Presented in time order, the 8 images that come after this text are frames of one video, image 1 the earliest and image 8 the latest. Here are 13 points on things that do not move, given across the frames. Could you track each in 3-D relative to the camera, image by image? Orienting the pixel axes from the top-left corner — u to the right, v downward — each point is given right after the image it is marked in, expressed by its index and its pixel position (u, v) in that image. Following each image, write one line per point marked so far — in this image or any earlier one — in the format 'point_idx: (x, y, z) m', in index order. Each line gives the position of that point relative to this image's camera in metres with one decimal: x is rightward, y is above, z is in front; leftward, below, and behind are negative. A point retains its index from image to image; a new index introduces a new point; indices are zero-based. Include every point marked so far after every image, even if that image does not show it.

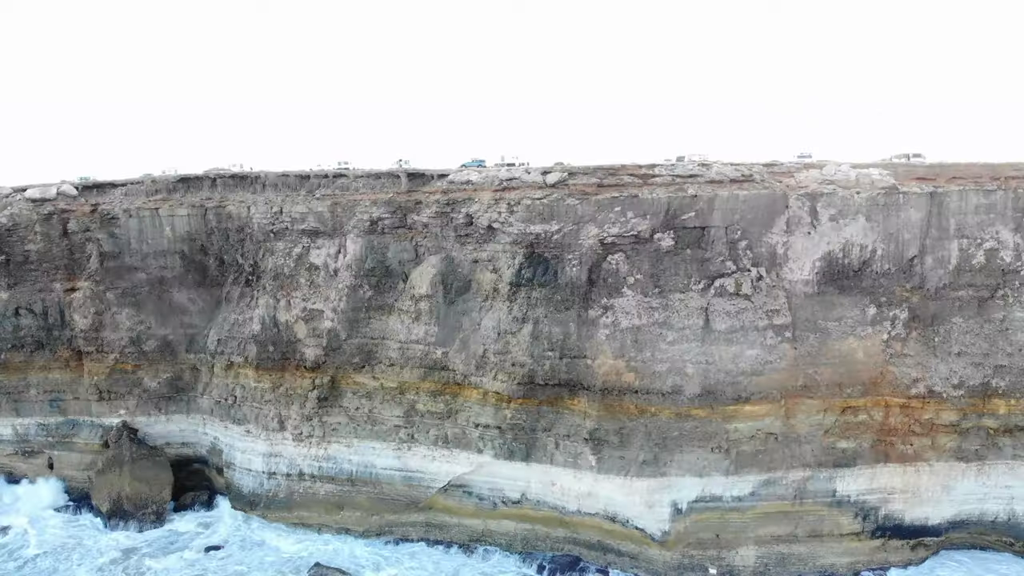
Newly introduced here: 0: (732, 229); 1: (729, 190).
0: (+7.1, +1.9, +19.1) m
1: (+7.0, +3.2, +19.0) m
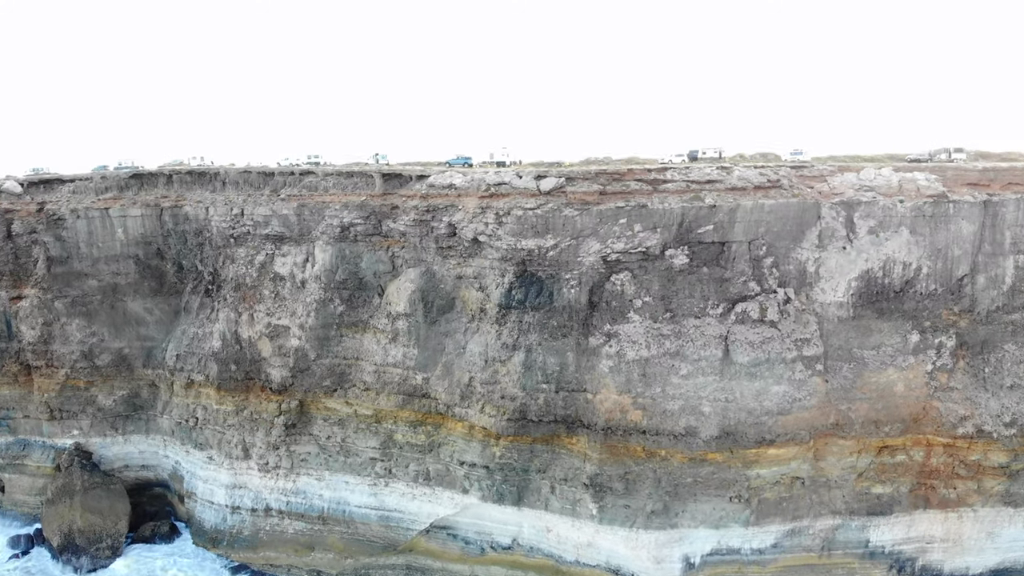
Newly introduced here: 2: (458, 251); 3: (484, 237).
0: (+6.8, +1.2, +16.5) m
1: (+6.6, +2.5, +16.3) m
2: (-1.7, +1.1, +18.3) m
3: (-0.8, +1.5, +17.4) m
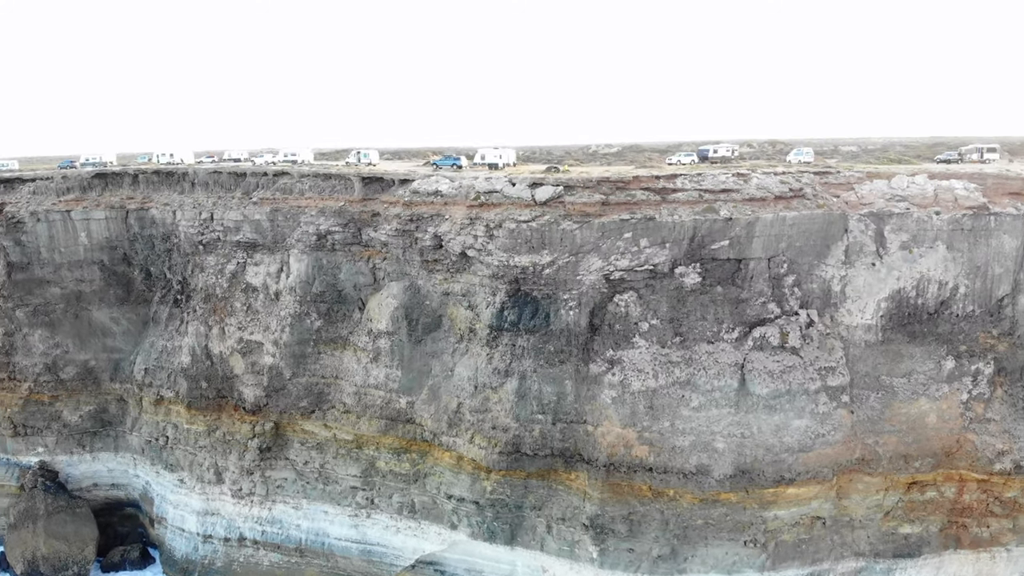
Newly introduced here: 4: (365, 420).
0: (+6.6, +0.7, +14.7) m
1: (+6.4, +1.9, +14.6) m
2: (-1.9, +0.6, +16.6) m
3: (-1.0, +1.0, +15.6) m
4: (-4.6, -4.1, +18.6) m
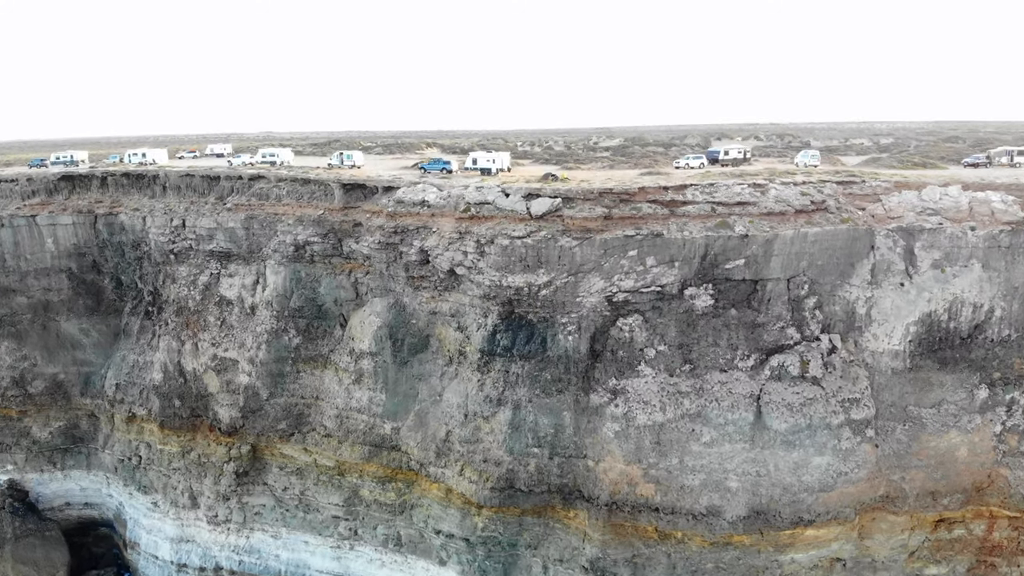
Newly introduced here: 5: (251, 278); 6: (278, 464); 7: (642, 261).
0: (+6.4, +0.1, +13.4) m
1: (+6.3, +1.4, +13.2) m
2: (-2.1, +0.1, +15.2) m
3: (-1.2, +0.5, +14.2) m
4: (-4.8, -4.6, +17.3) m
5: (-8.2, +0.3, +18.7) m
6: (-7.4, -5.6, +18.8) m
7: (+2.9, +0.6, +13.2) m
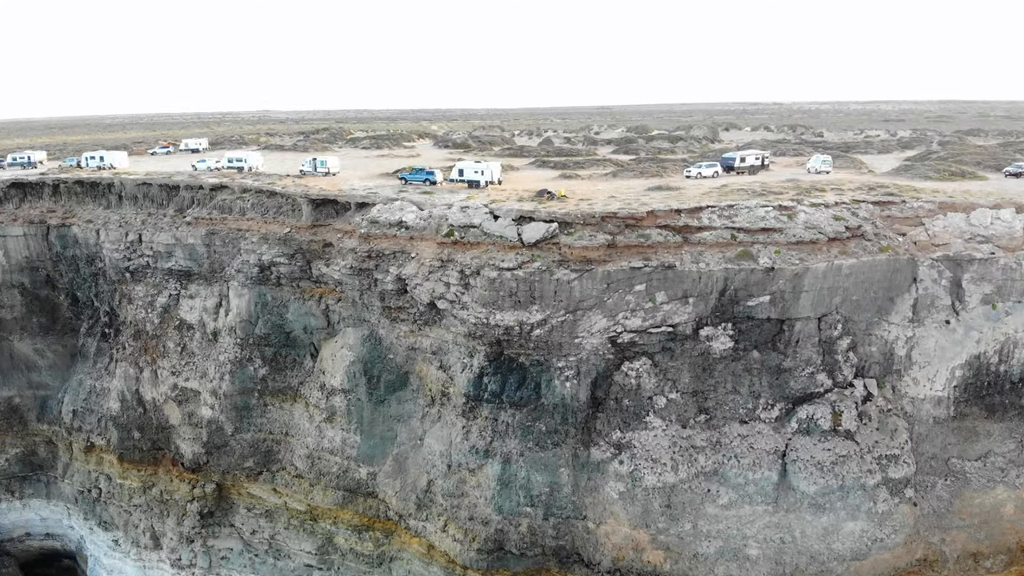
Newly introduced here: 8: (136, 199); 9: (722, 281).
0: (+6.2, -0.6, +11.6) m
1: (+6.1, +0.6, +11.4) m
2: (-2.3, -0.6, +13.4) m
3: (-1.4, -0.3, +12.4) m
4: (-5.1, -5.3, +15.6) m
5: (-8.4, -0.4, +16.8) m
6: (-7.7, -6.3, +17.1) m
7: (+2.7, -0.2, +11.4) m
8: (-12.0, +2.9, +19.0) m
9: (+4.0, +0.1, +11.3) m
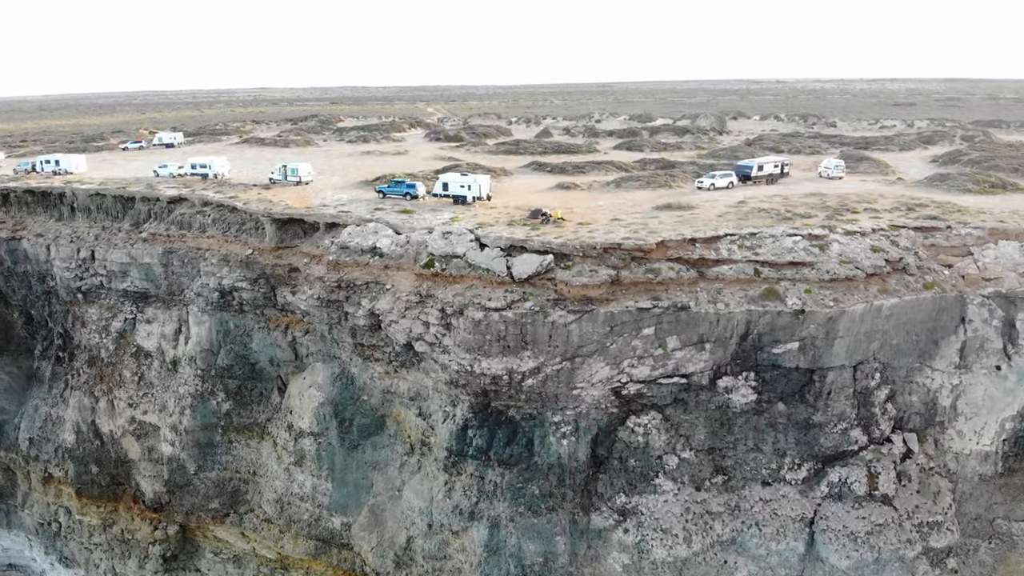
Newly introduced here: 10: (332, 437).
0: (+6.0, -1.4, +10.1) m
1: (+5.9, -0.1, +9.9) m
2: (-2.5, -1.3, +11.8) m
3: (-1.6, -1.0, +10.8) m
4: (-5.3, -5.9, +14.1) m
5: (-8.7, -1.0, +15.2) m
6: (-7.9, -6.9, +15.6) m
7: (+2.5, -0.9, +9.9) m
8: (-12.3, +2.3, +17.3) m
9: (+3.8, -0.6, +9.7) m
10: (-3.8, -3.2, +12.8) m
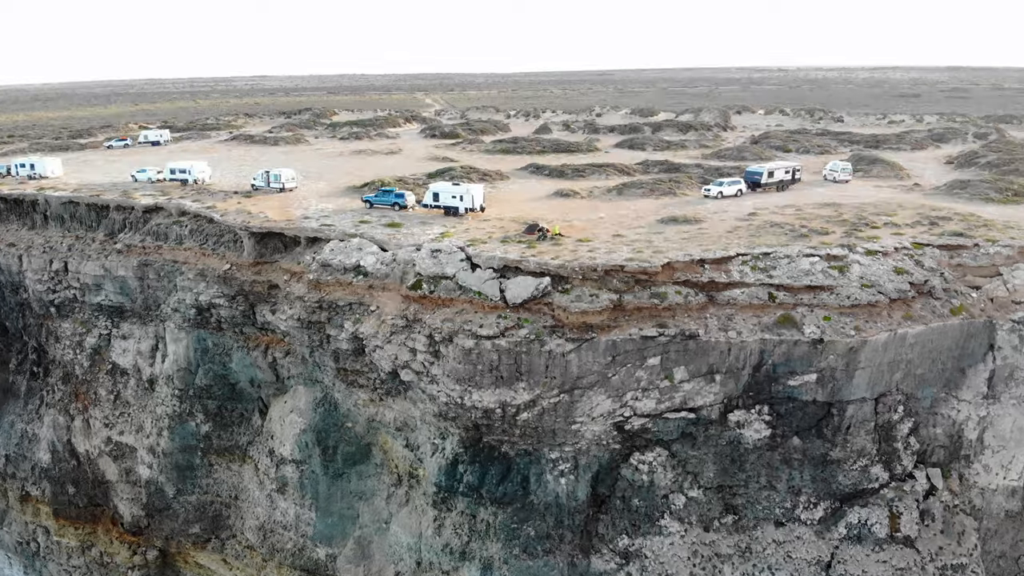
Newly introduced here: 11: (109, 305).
0: (+5.9, -1.8, +9.3) m
1: (+5.8, -0.5, +9.1) m
2: (-2.6, -1.7, +11.0) m
3: (-1.7, -1.4, +10.0) m
4: (-5.4, -6.3, +13.4) m
5: (-8.8, -1.3, +14.4) m
6: (-8.0, -7.2, +14.9) m
7: (+2.4, -1.3, +9.1) m
8: (-12.4, +1.9, +16.4) m
9: (+3.7, -1.0, +9.0) m
10: (-4.0, -3.6, +12.0) m
11: (-10.1, -0.4, +14.8) m
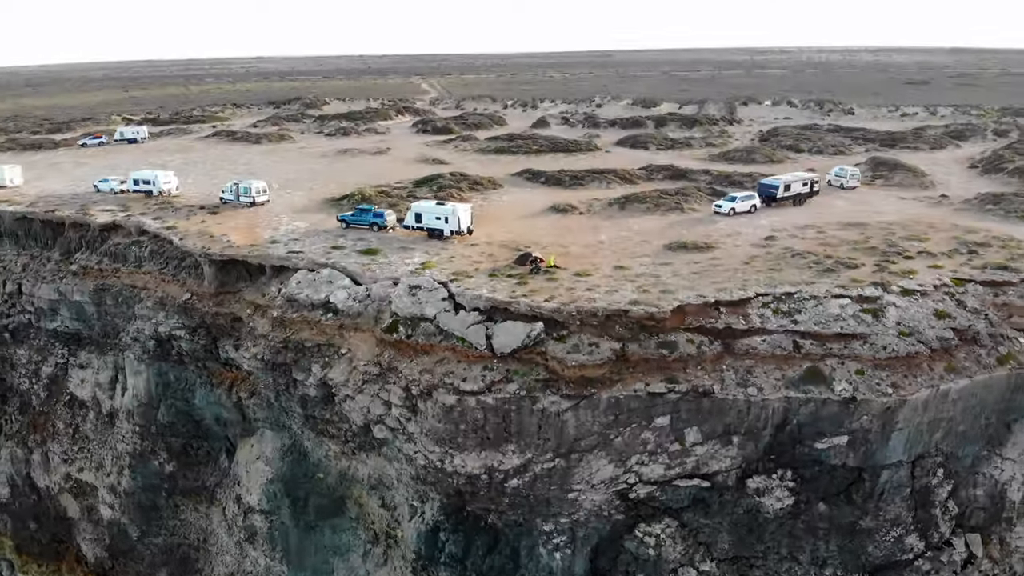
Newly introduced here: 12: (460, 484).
0: (+5.7, -2.4, +8.2) m
1: (+5.6, -1.2, +7.9) m
2: (-2.8, -2.3, +9.8) m
3: (-1.9, -2.1, +8.9) m
4: (-5.5, -6.9, +12.3) m
5: (-9.0, -1.9, +13.2) m
6: (-8.2, -7.8, +13.9) m
7: (+2.2, -2.0, +8.0) m
8: (-12.6, +1.4, +15.1) m
9: (+3.5, -1.7, +7.8) m
10: (-4.1, -4.2, +10.9) m
11: (-10.2, -1.0, +13.6) m
12: (-0.7, -2.8, +8.5) m
